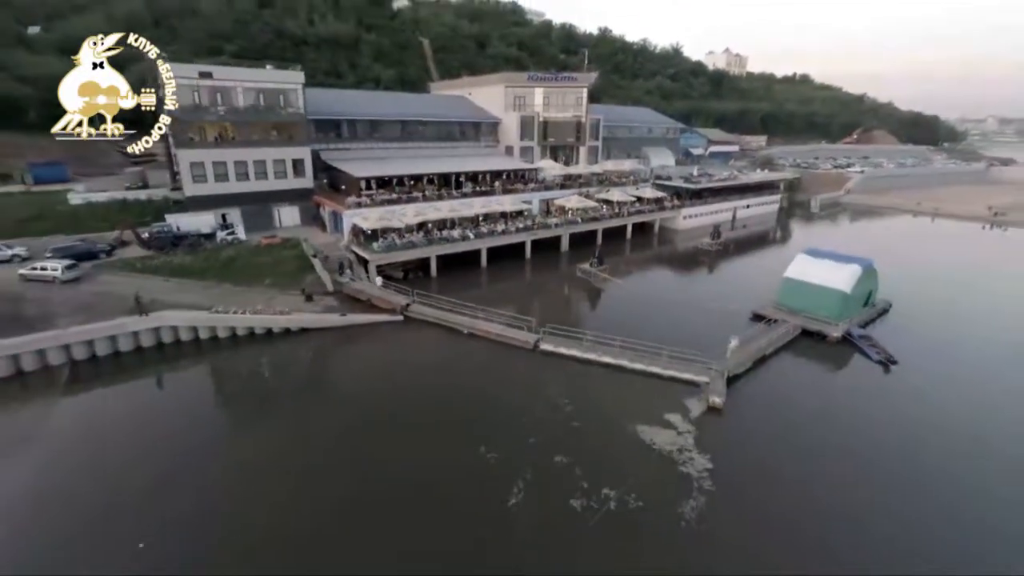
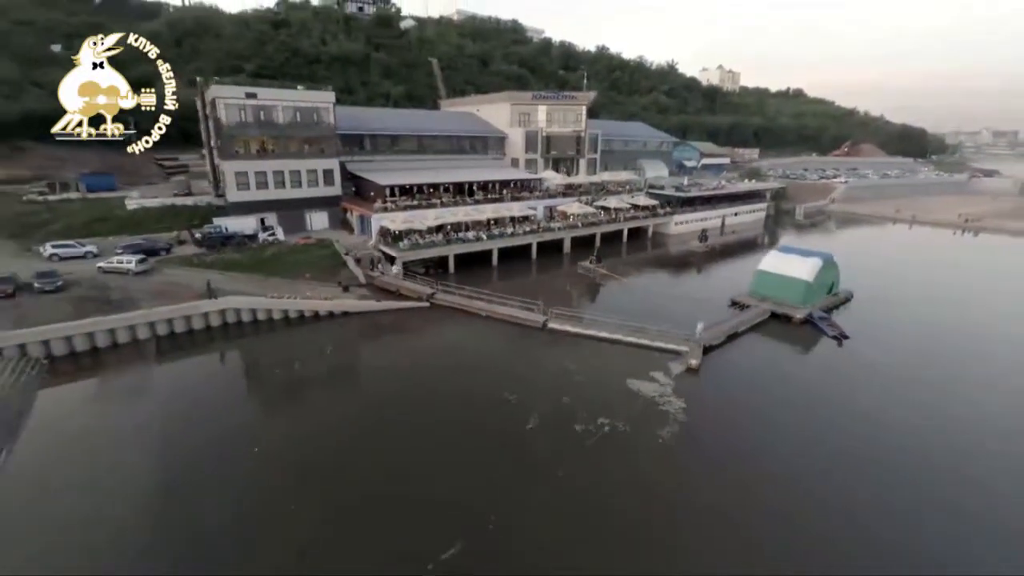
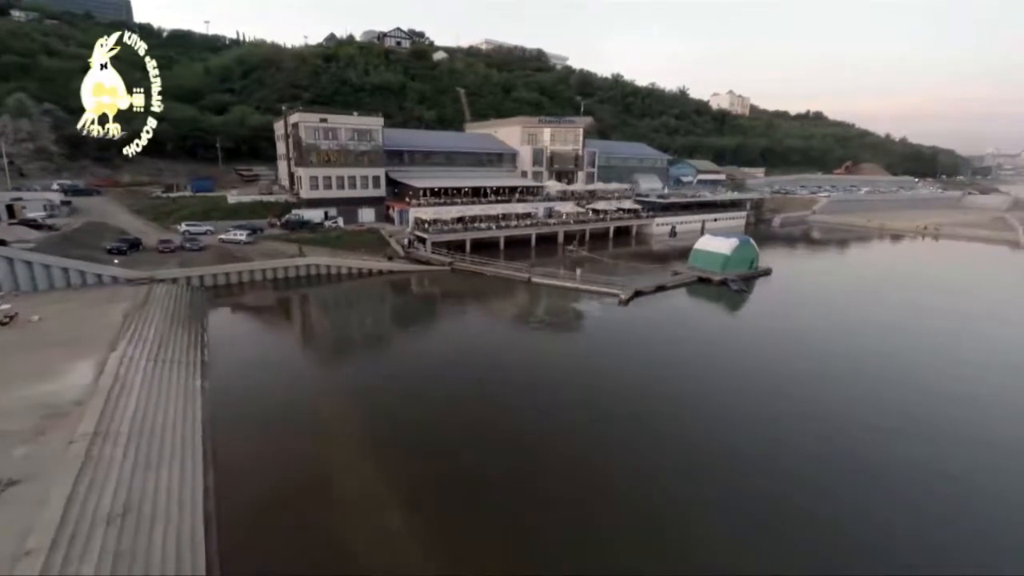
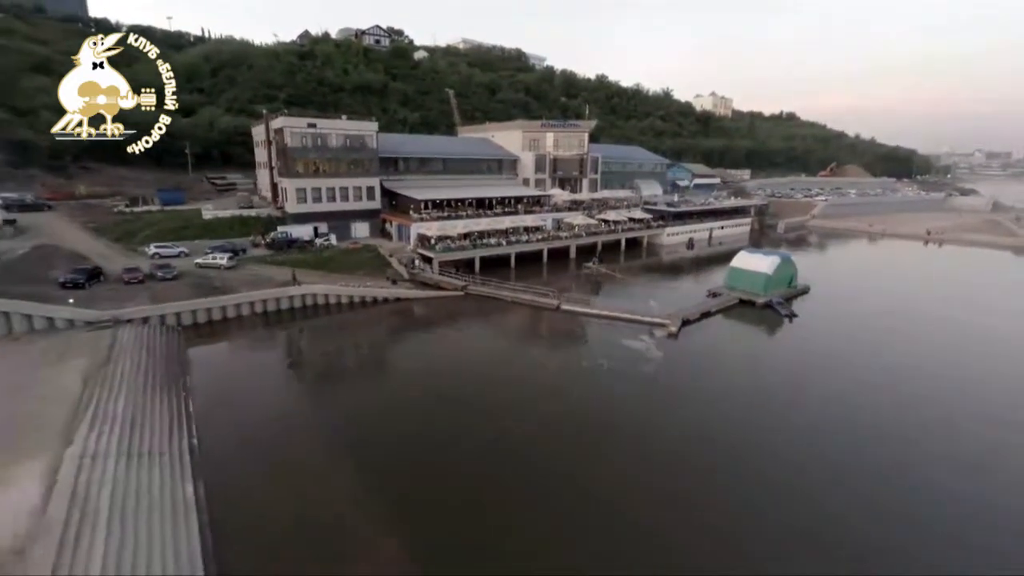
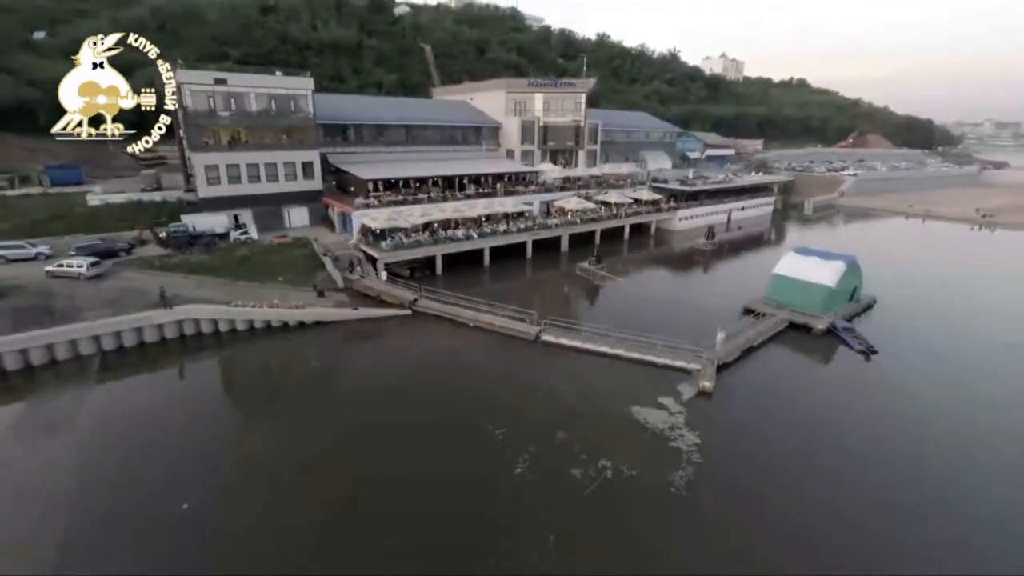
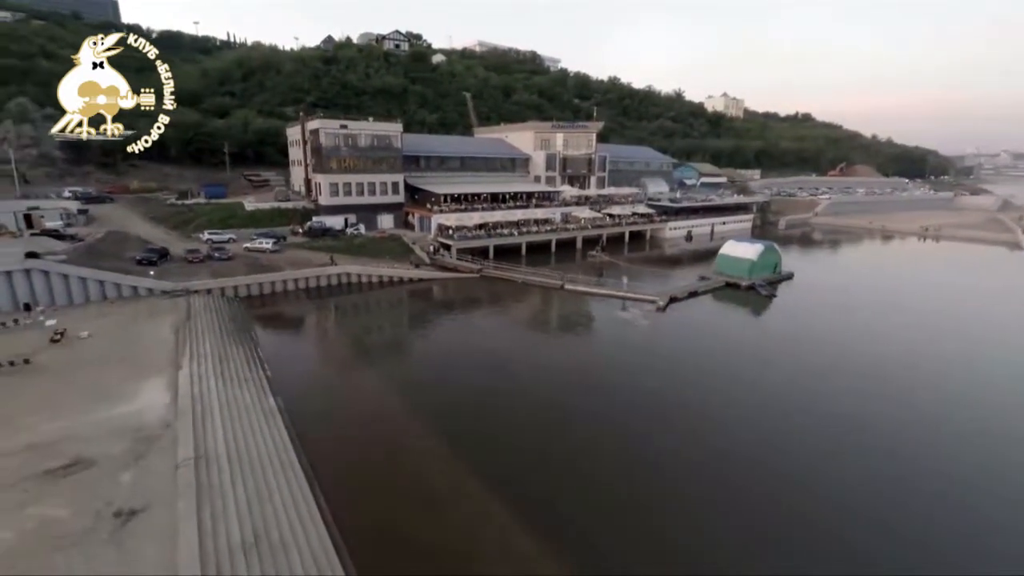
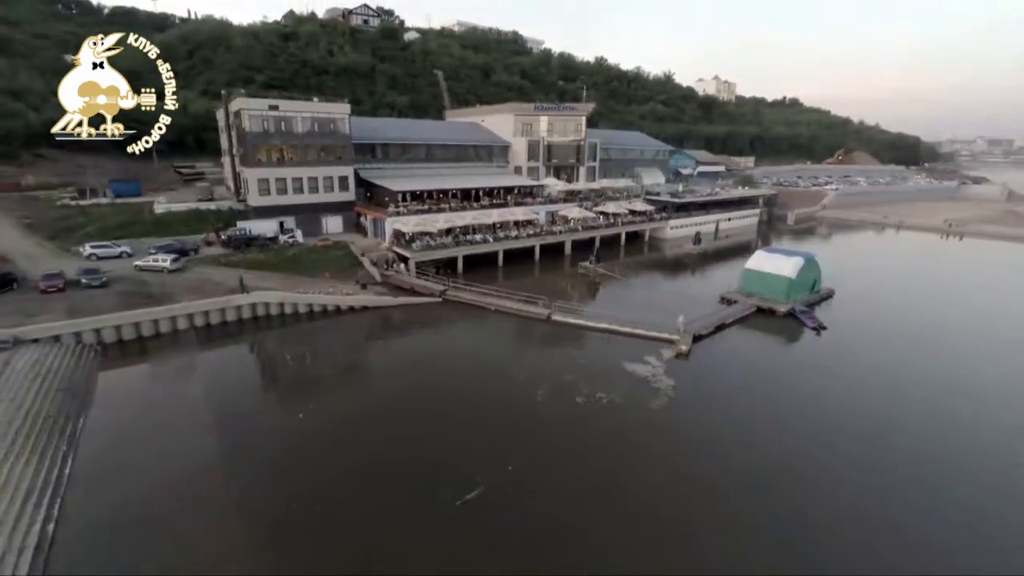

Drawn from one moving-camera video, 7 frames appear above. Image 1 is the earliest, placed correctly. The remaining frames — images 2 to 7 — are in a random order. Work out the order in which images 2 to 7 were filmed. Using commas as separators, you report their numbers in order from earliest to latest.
5, 2, 7, 4, 6, 3
